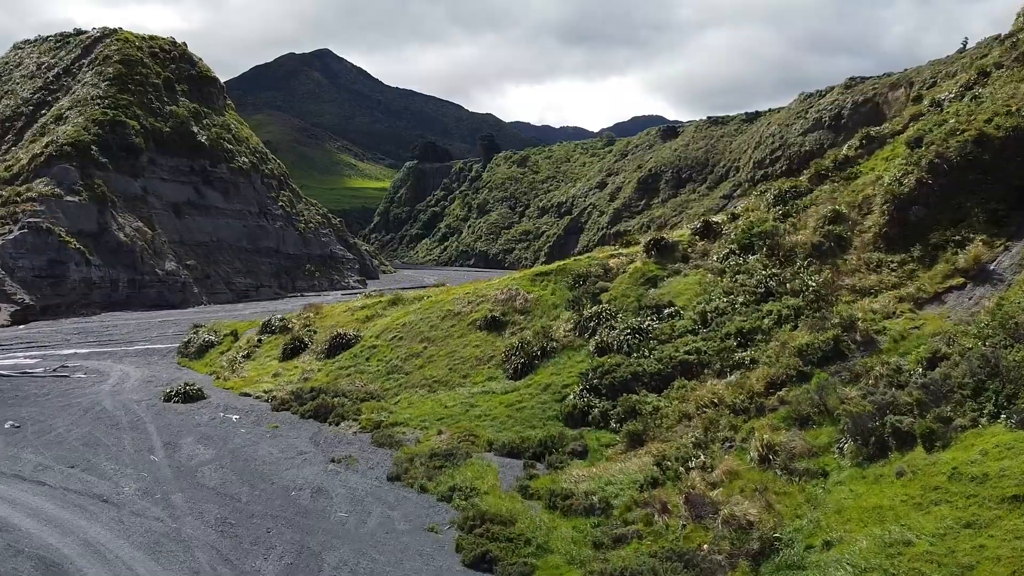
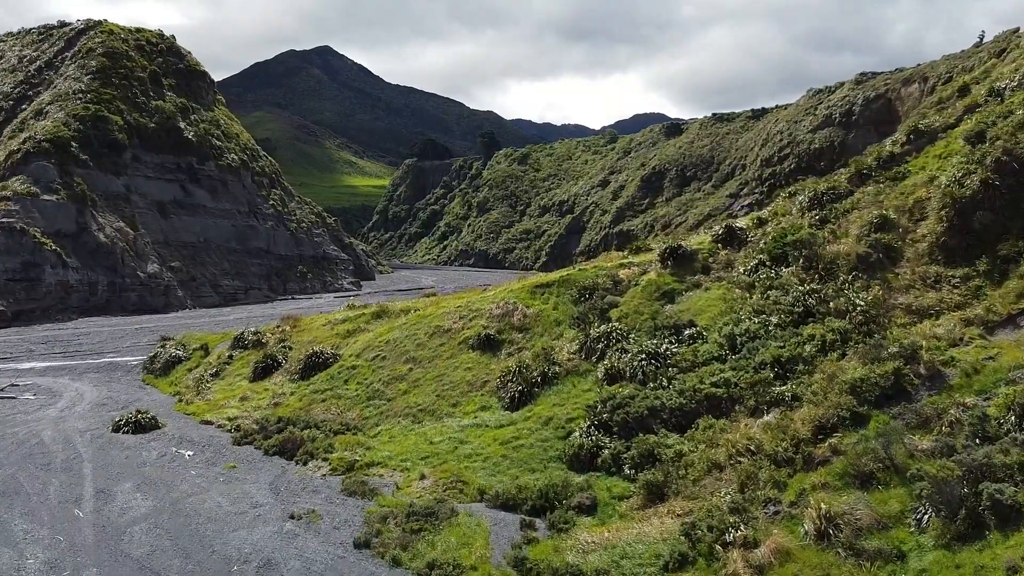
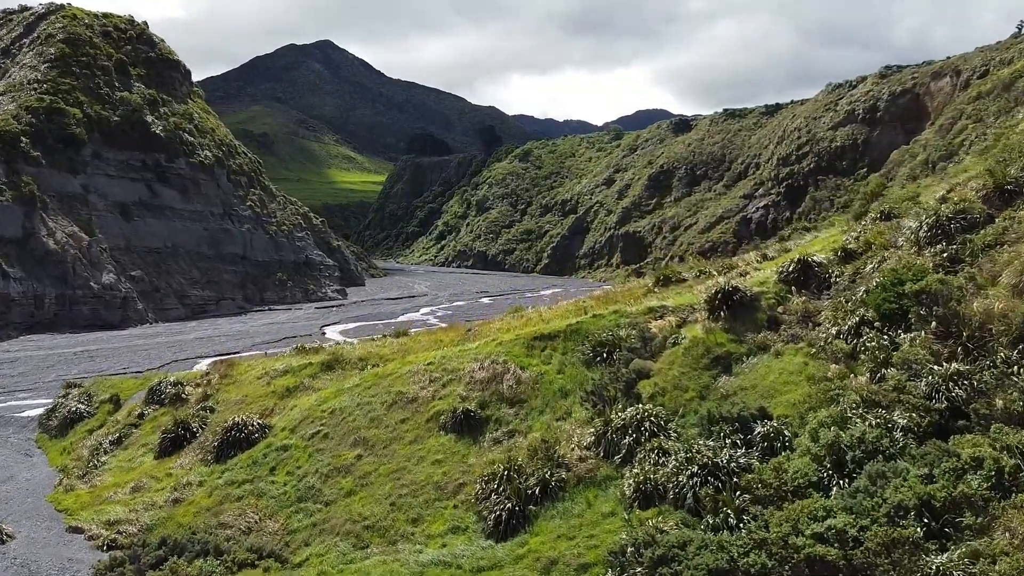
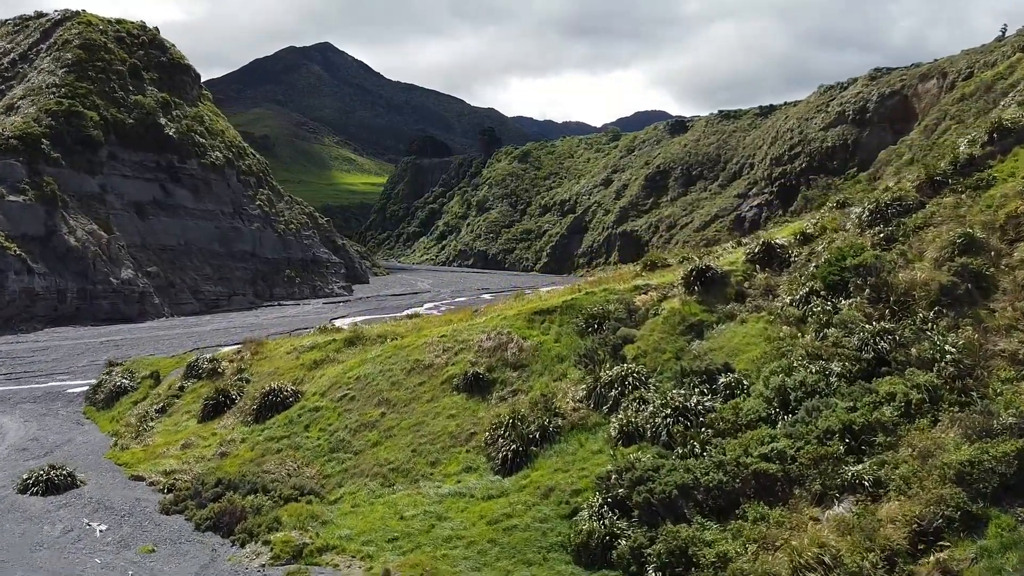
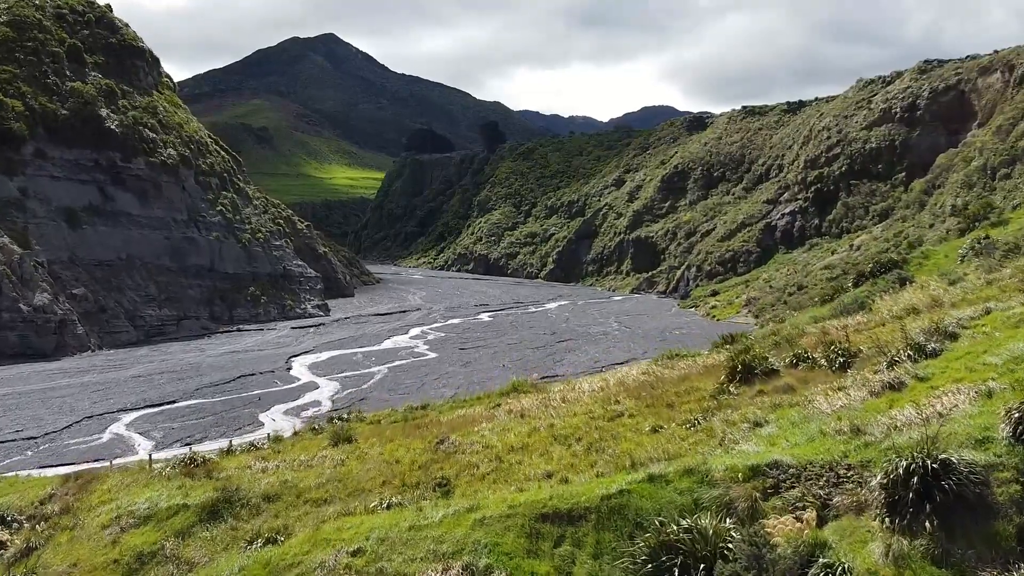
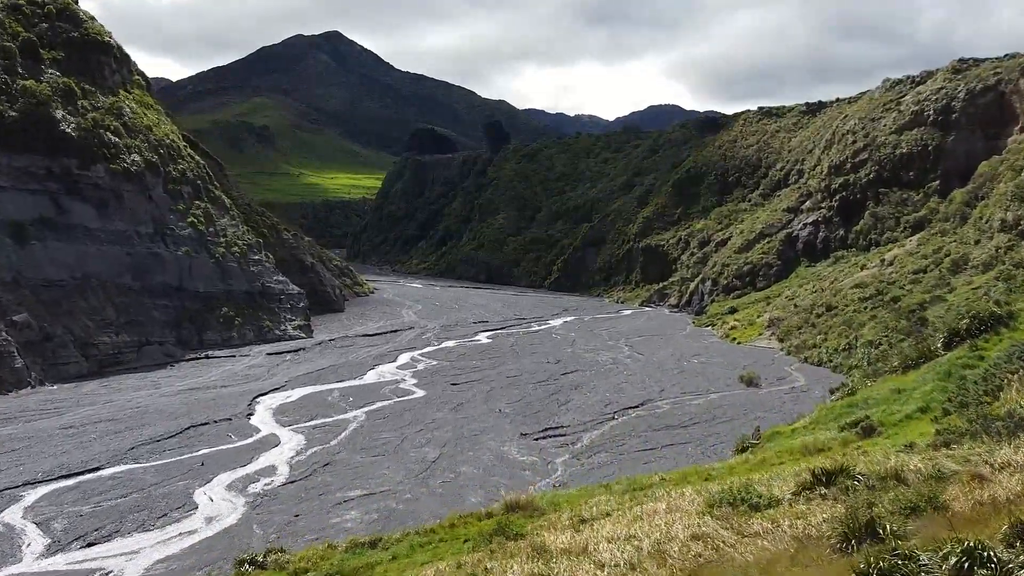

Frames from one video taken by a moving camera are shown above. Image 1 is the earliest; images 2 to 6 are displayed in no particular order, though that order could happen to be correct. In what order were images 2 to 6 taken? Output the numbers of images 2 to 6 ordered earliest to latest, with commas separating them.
2, 4, 3, 5, 6
